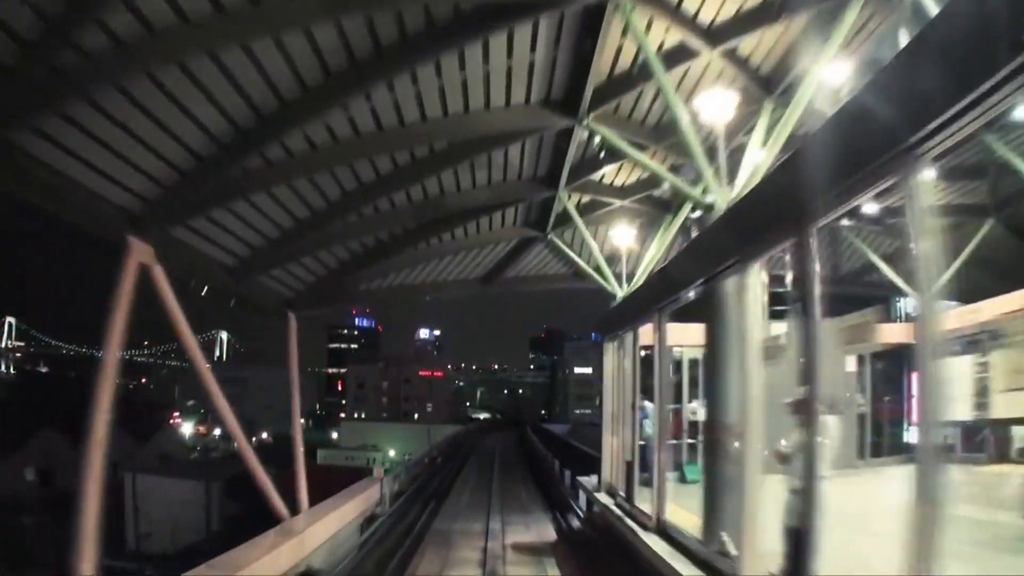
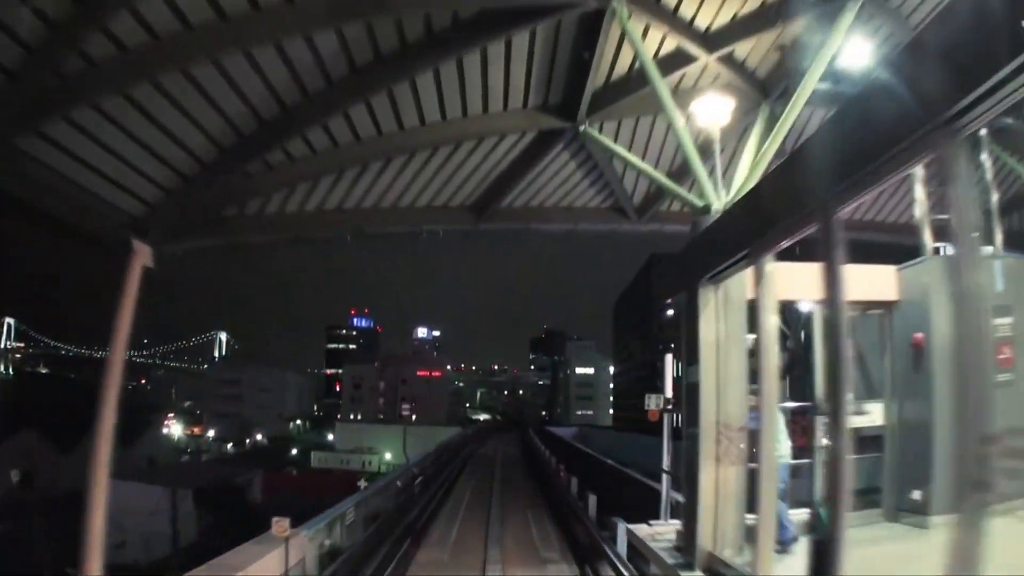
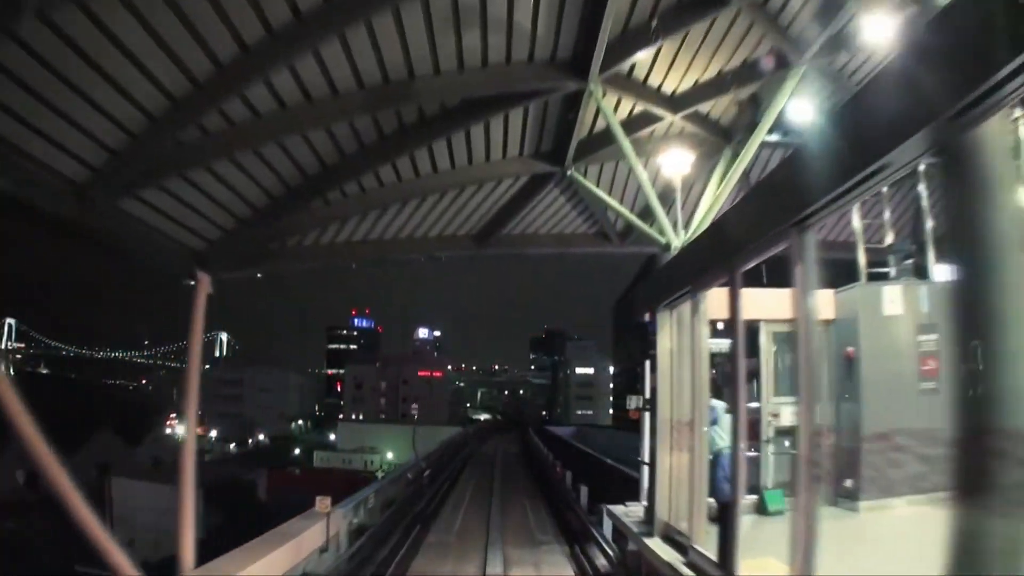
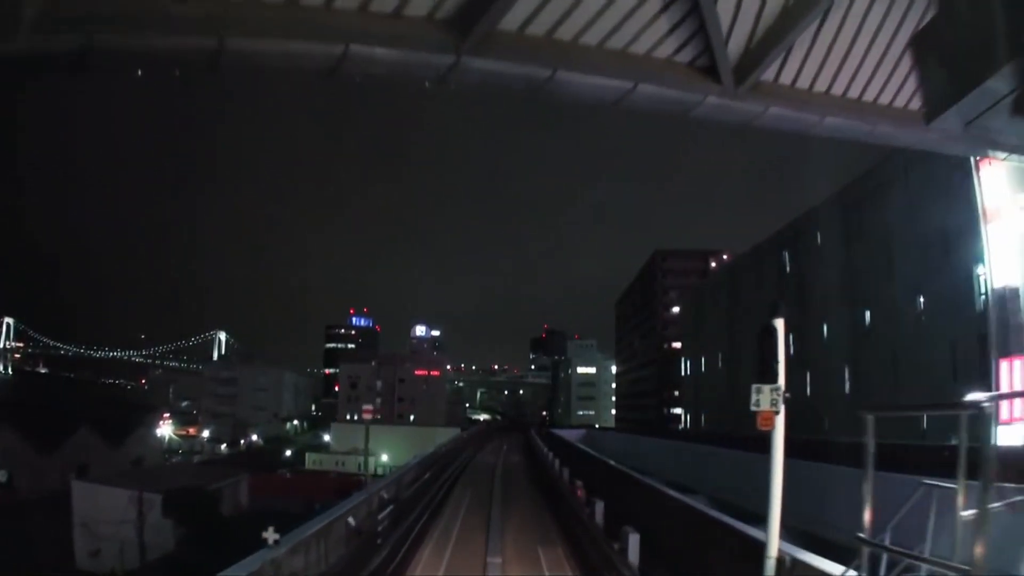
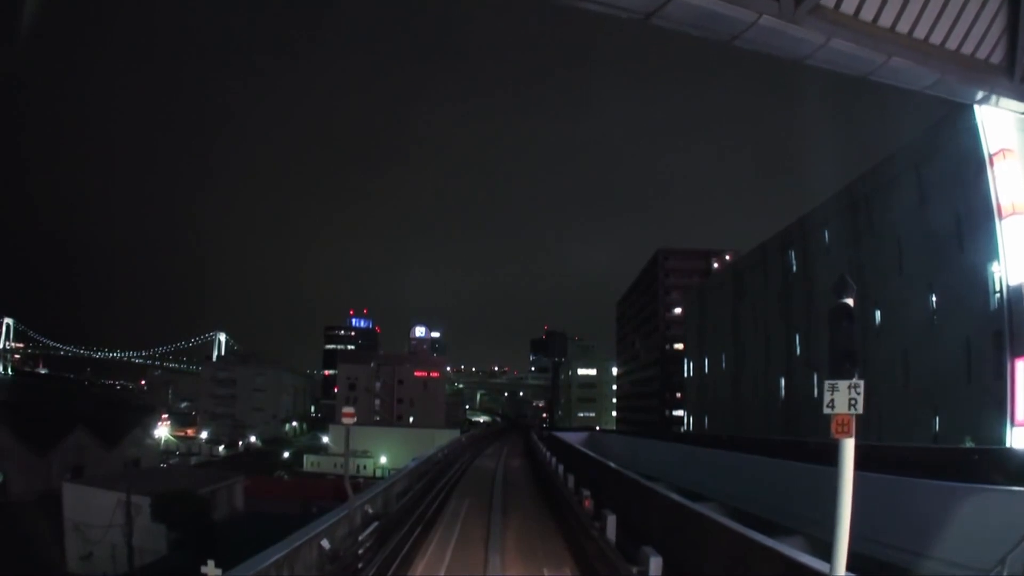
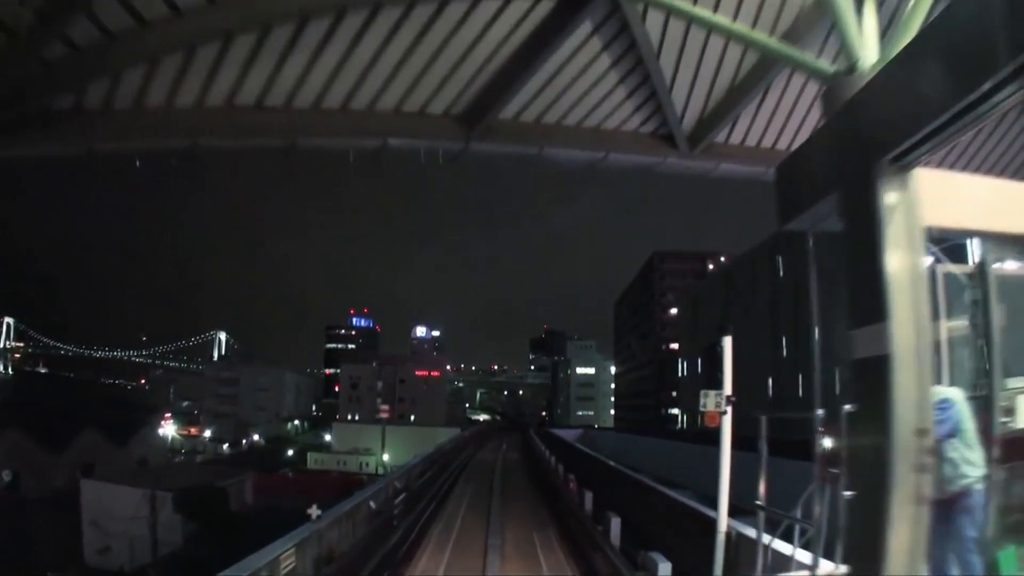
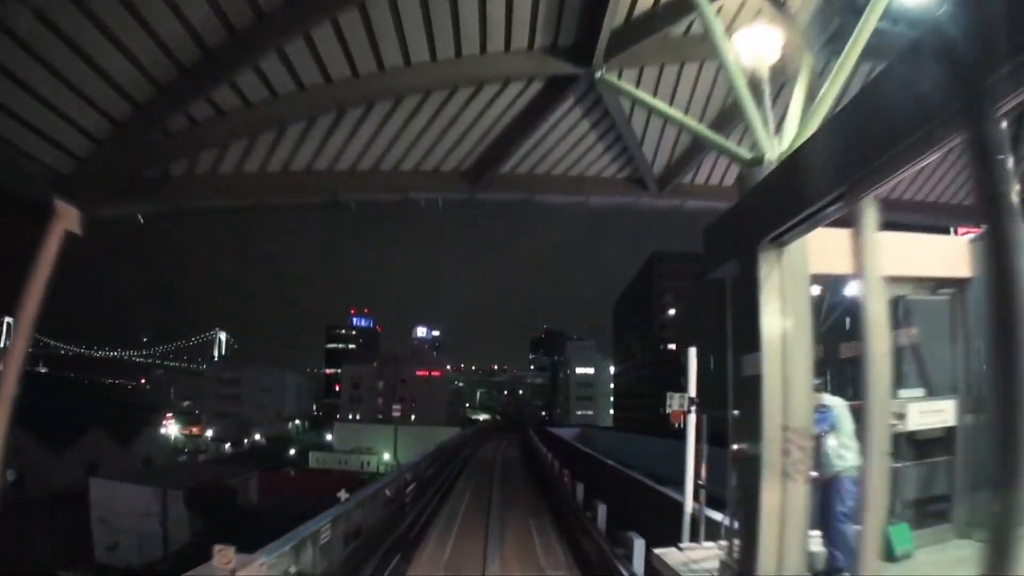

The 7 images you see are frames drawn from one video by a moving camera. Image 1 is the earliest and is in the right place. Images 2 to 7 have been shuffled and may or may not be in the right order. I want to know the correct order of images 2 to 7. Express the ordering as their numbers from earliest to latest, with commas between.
3, 2, 7, 6, 4, 5
